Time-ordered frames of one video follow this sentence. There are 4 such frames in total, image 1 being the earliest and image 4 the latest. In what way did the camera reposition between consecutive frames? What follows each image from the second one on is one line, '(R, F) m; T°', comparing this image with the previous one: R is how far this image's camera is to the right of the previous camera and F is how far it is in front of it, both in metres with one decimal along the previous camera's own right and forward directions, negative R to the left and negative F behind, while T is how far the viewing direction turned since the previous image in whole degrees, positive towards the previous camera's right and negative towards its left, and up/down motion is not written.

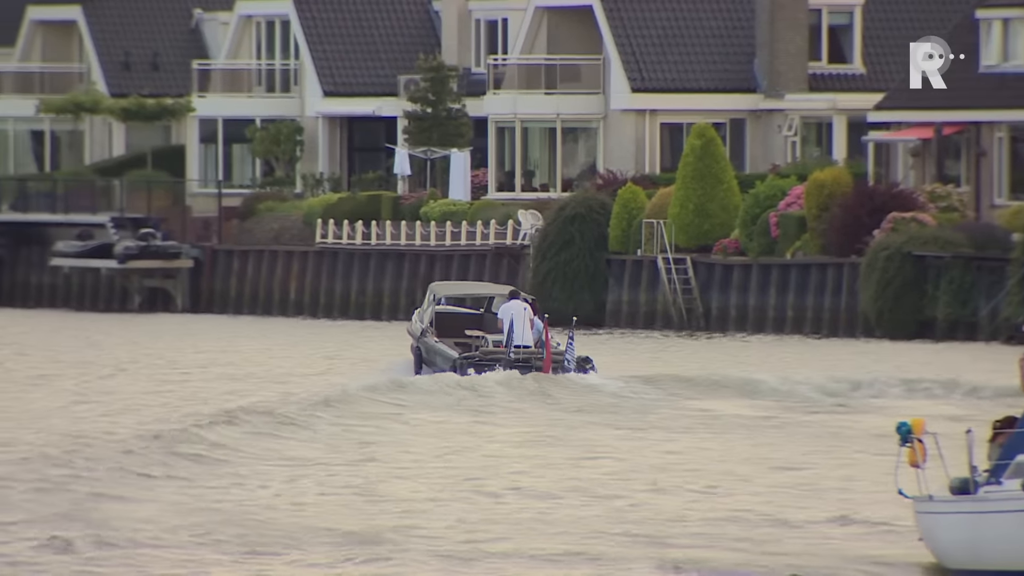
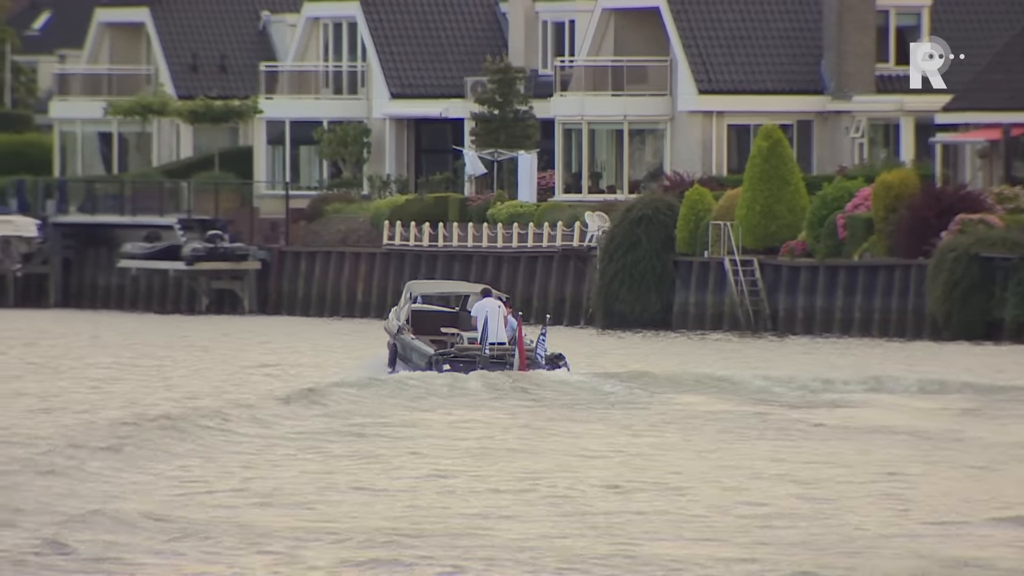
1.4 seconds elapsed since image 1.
(-1.1, 0.0) m; 0°
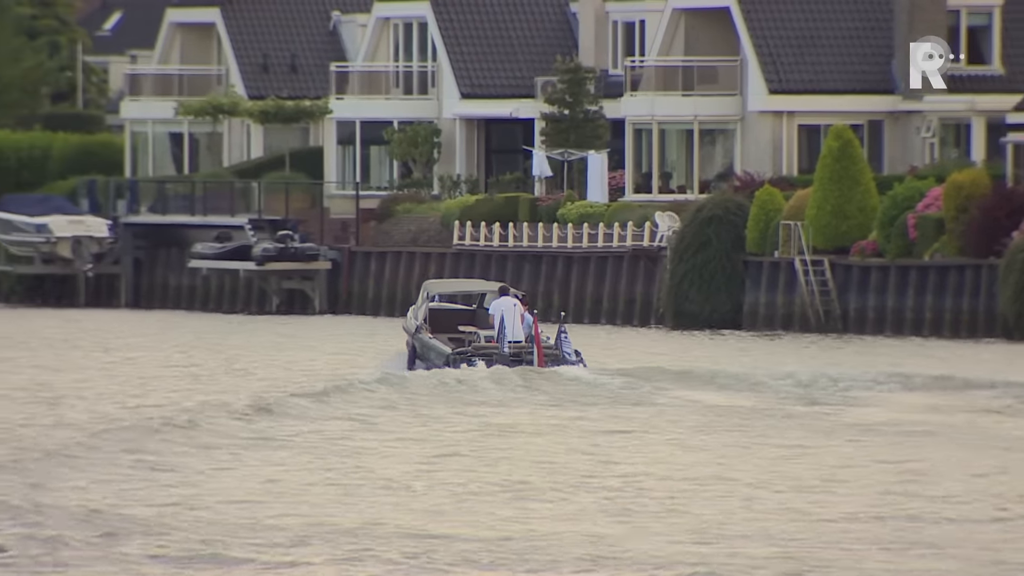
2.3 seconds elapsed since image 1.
(-1.0, 0.0) m; -1°
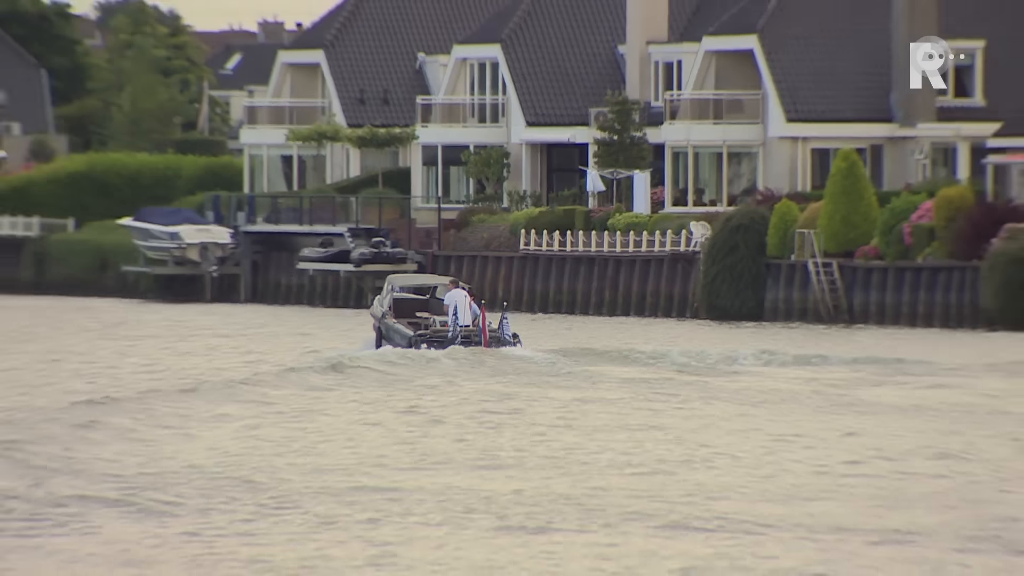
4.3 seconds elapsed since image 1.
(-0.5, -8.6) m; -1°
